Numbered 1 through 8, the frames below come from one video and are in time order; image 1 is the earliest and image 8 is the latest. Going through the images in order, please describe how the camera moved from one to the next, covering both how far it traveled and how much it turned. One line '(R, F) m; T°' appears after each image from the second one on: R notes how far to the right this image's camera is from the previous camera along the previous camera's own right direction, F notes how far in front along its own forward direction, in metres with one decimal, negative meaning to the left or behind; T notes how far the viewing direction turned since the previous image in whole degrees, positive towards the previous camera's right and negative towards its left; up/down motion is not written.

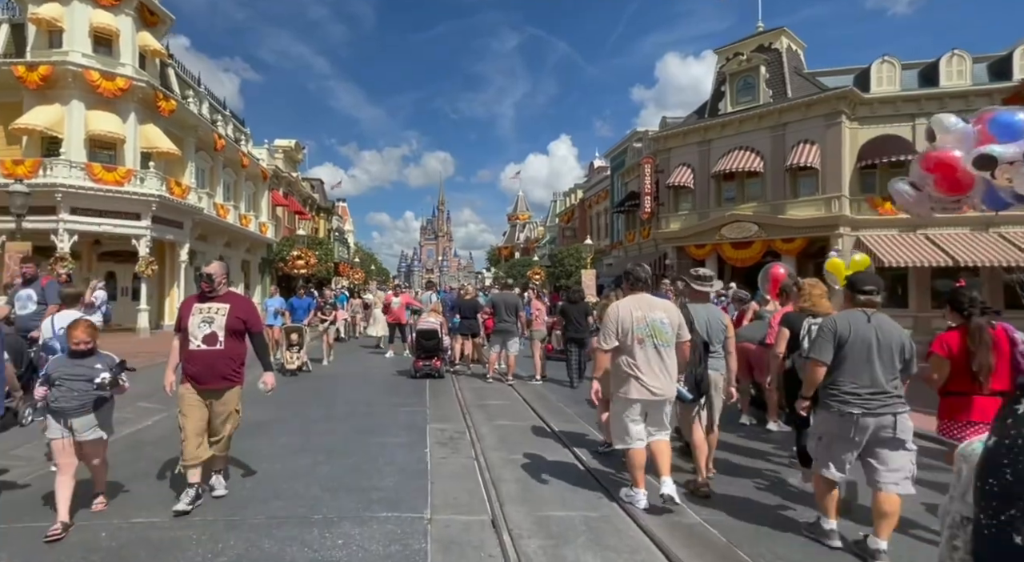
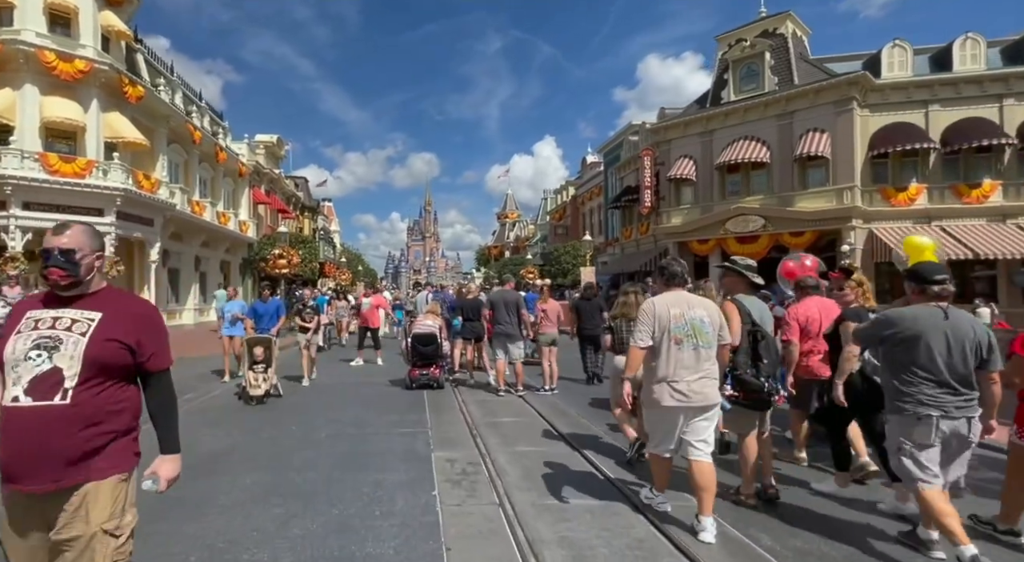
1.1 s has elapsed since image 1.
(-0.3, +1.2) m; +1°
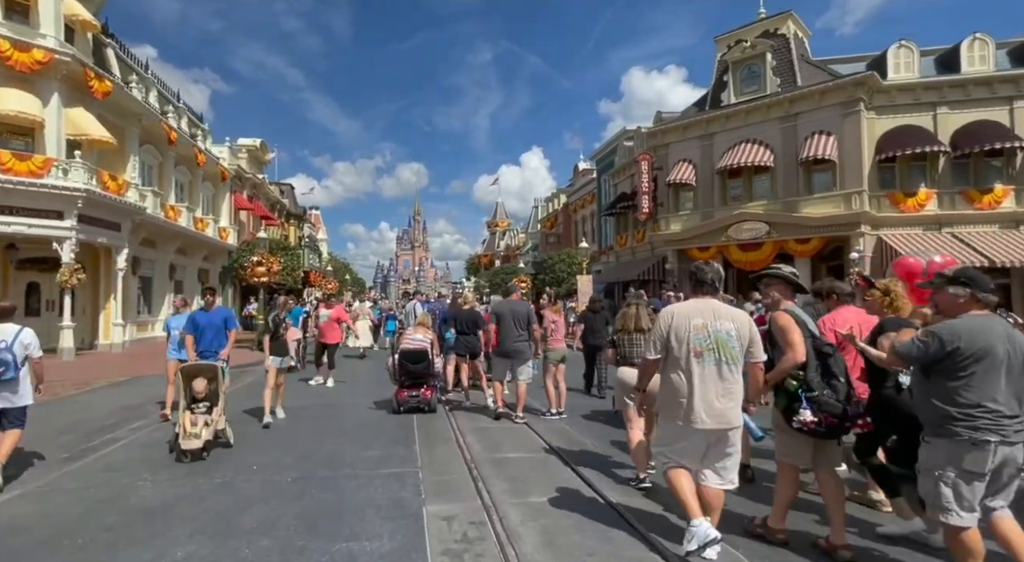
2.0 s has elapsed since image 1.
(-0.2, +1.0) m; +1°
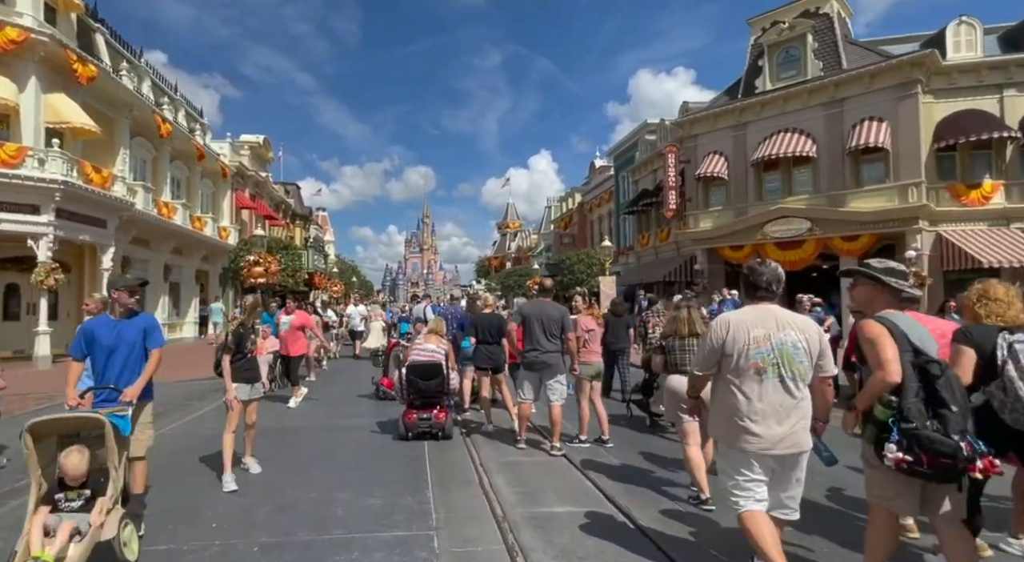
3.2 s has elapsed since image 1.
(-0.3, +1.6) m; -1°
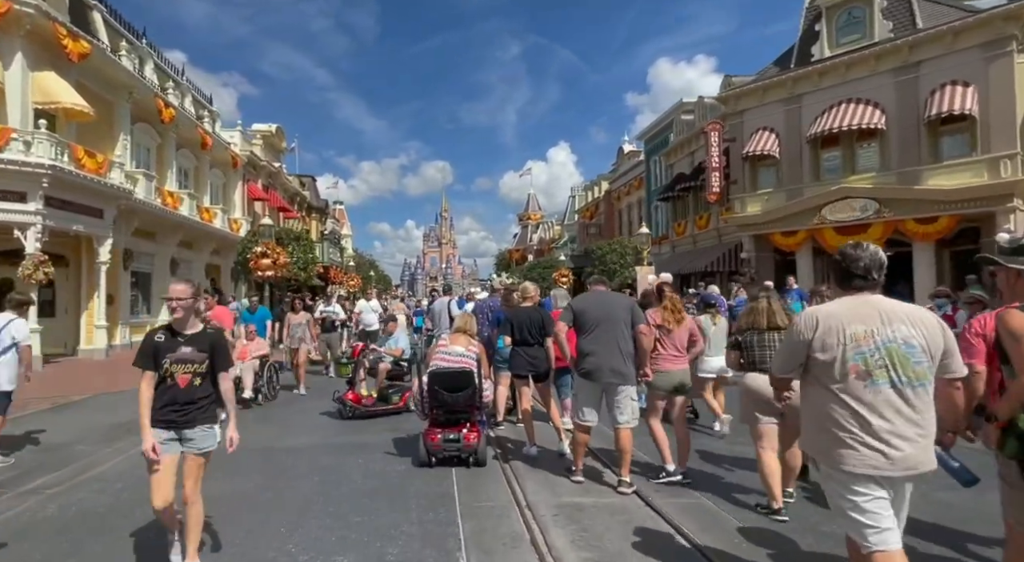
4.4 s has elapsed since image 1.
(-0.4, +1.7) m; -2°
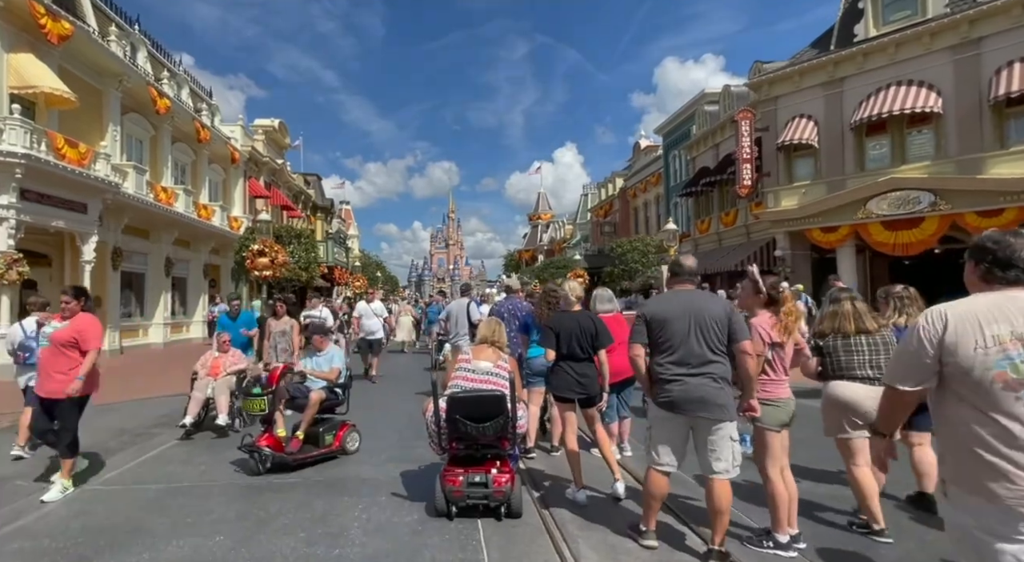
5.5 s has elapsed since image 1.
(-0.3, +1.3) m; -1°
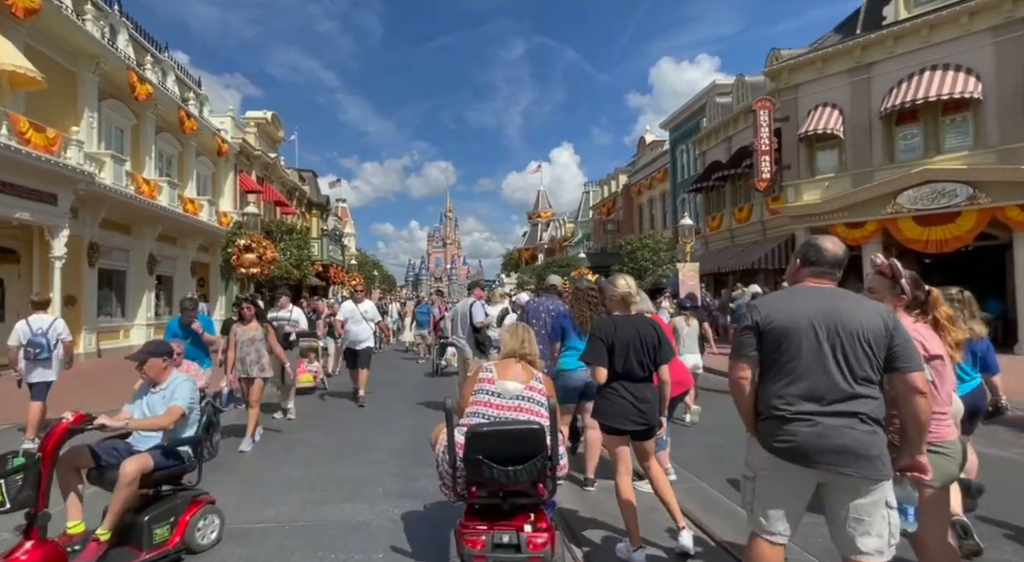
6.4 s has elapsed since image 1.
(-0.2, +1.1) m; 0°
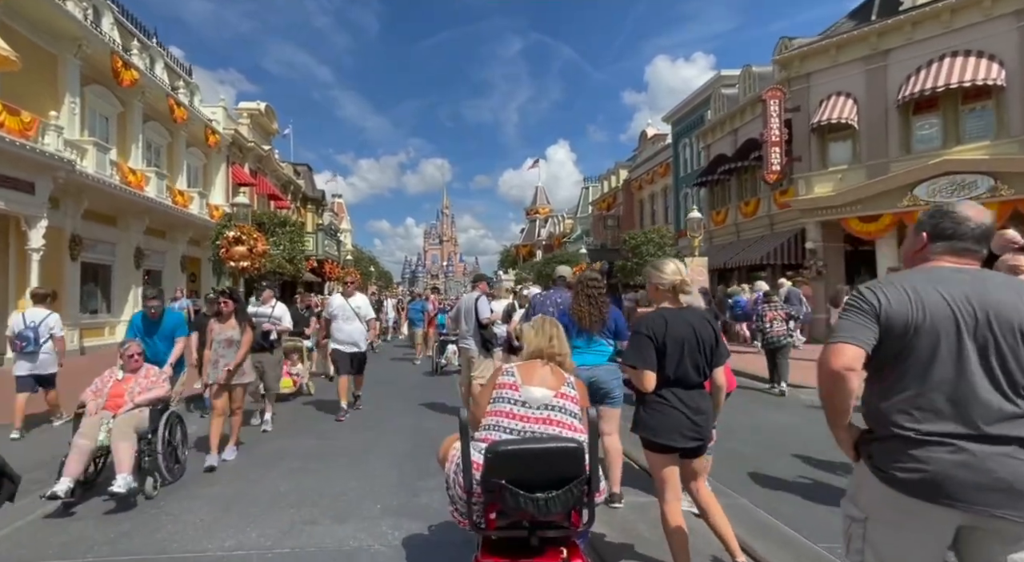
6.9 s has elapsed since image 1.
(-0.2, +0.6) m; 0°
